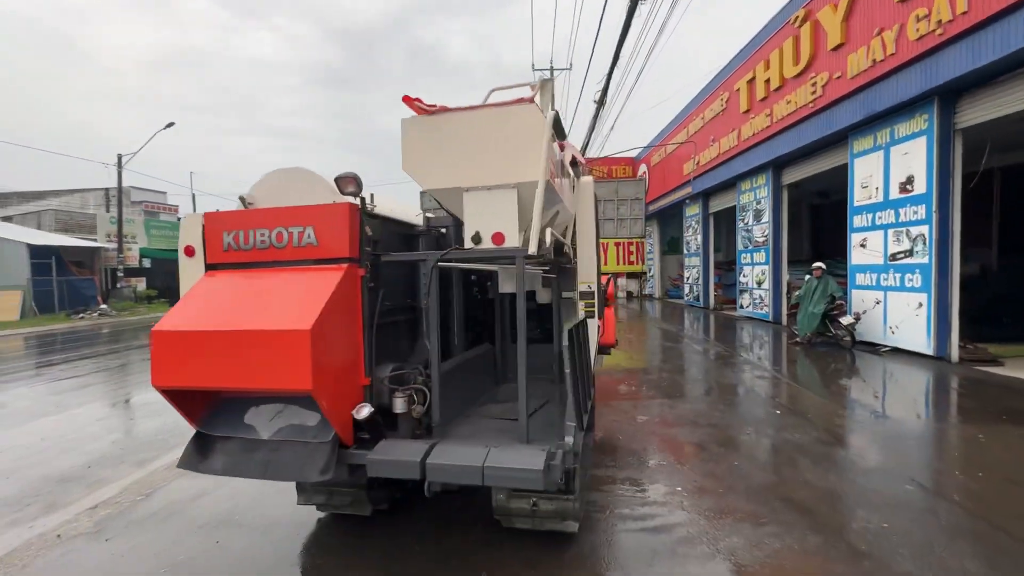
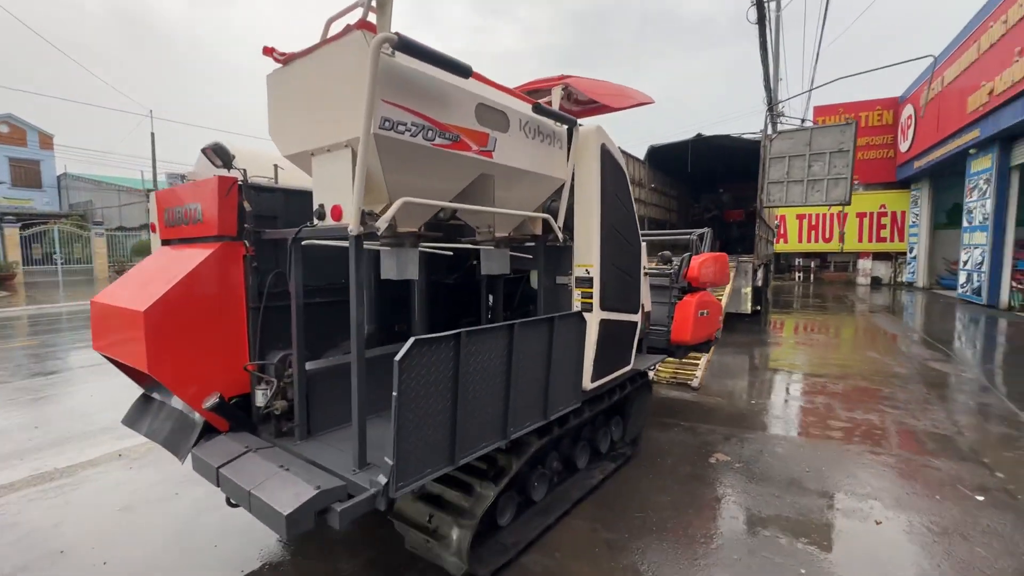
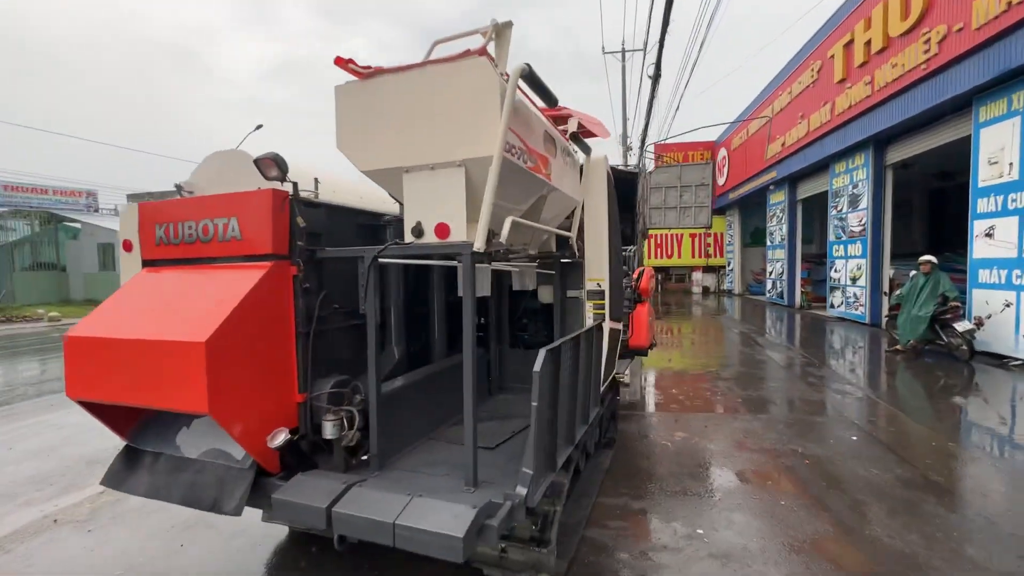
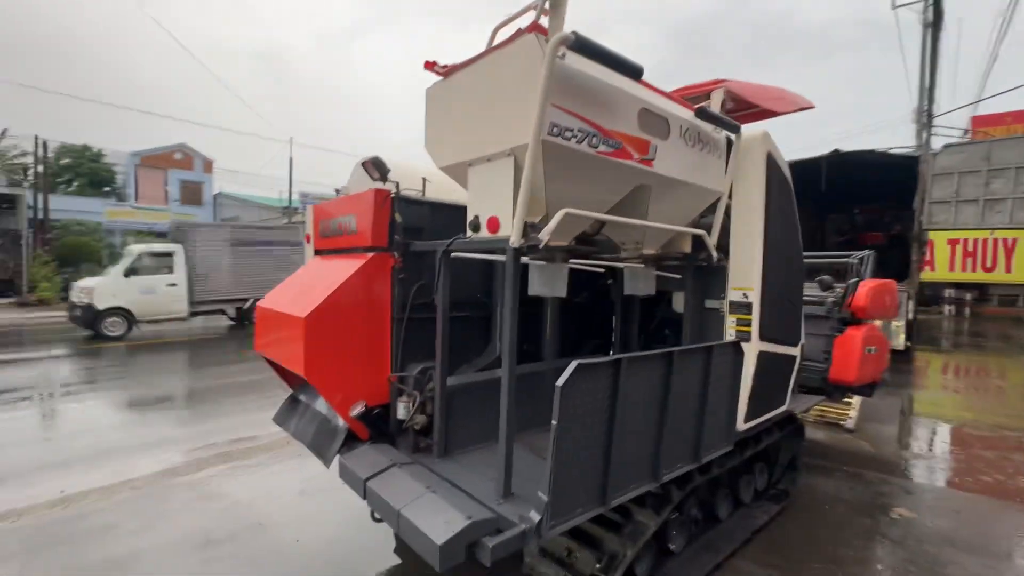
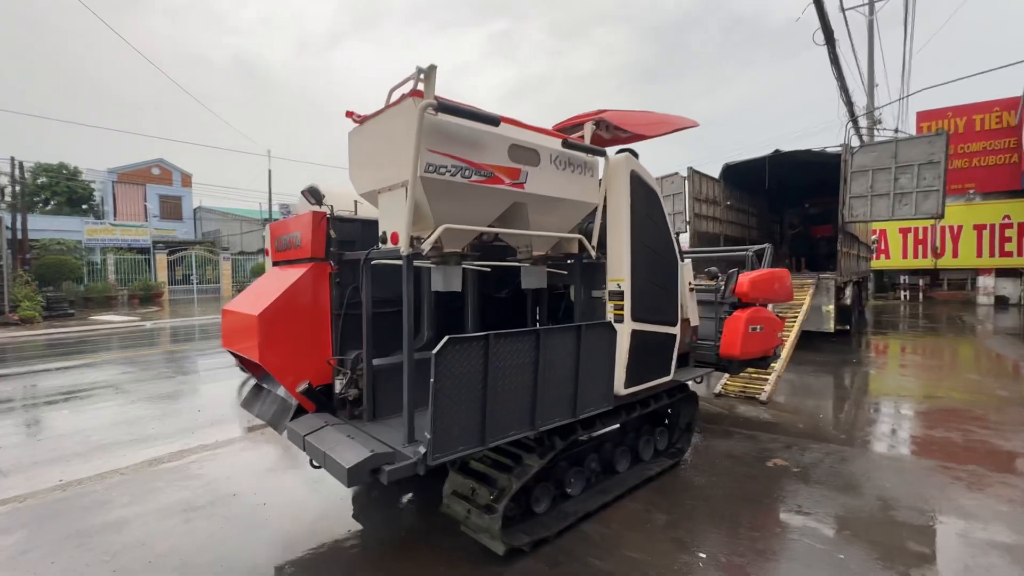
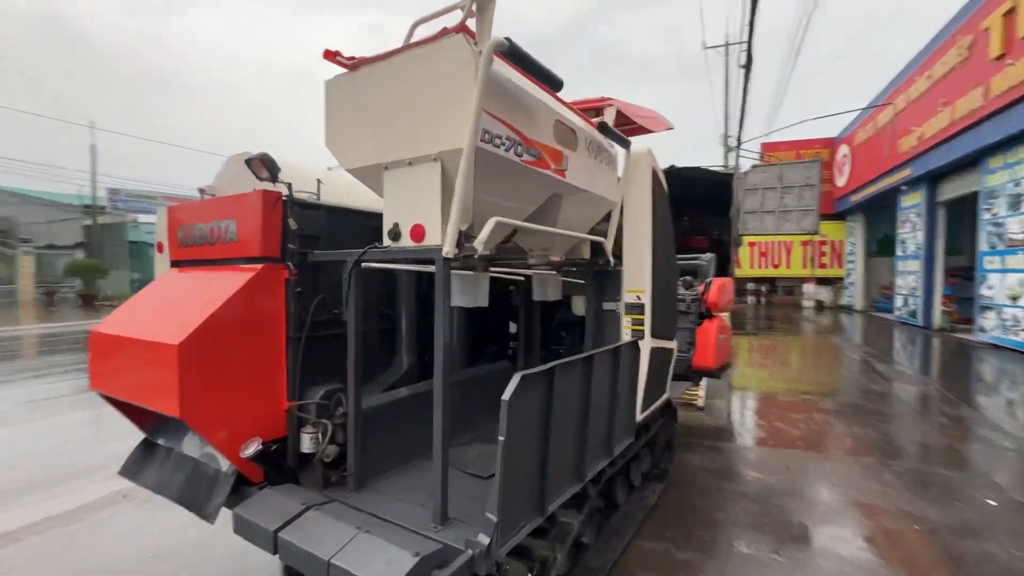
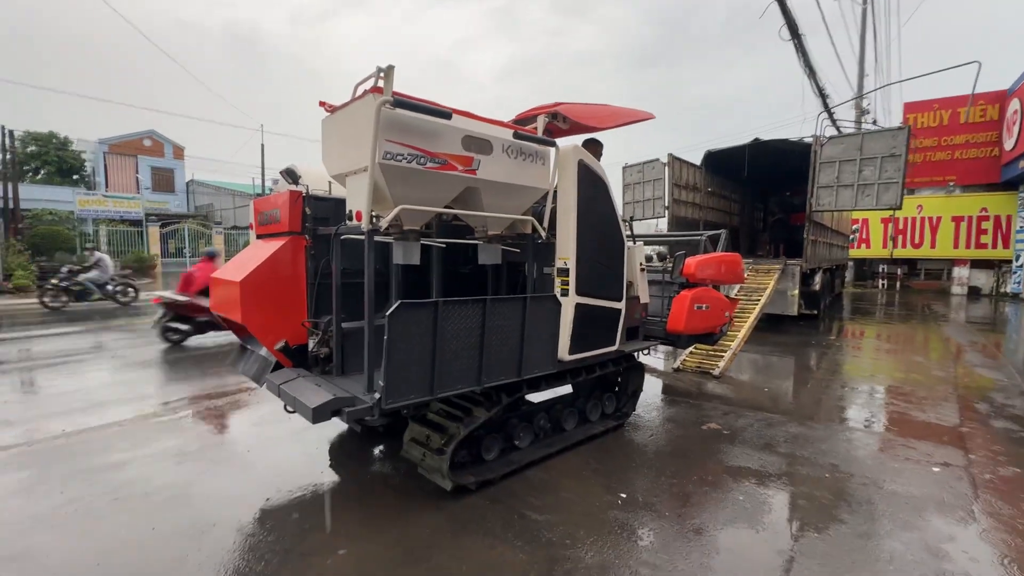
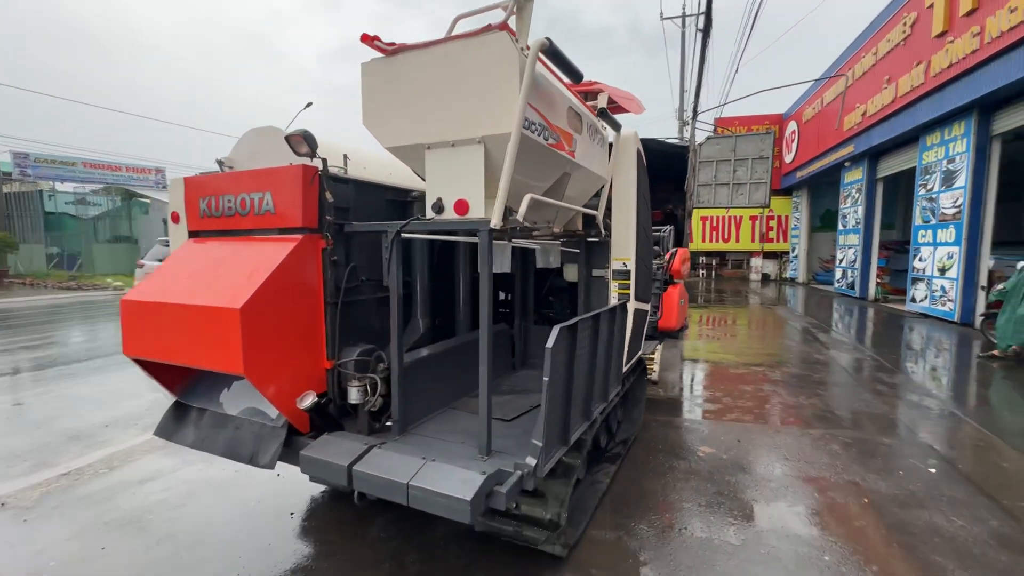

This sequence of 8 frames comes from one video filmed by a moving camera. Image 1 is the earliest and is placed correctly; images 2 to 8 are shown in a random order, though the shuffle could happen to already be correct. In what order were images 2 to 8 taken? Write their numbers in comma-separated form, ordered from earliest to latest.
3, 6, 4, 5, 7, 2, 8
